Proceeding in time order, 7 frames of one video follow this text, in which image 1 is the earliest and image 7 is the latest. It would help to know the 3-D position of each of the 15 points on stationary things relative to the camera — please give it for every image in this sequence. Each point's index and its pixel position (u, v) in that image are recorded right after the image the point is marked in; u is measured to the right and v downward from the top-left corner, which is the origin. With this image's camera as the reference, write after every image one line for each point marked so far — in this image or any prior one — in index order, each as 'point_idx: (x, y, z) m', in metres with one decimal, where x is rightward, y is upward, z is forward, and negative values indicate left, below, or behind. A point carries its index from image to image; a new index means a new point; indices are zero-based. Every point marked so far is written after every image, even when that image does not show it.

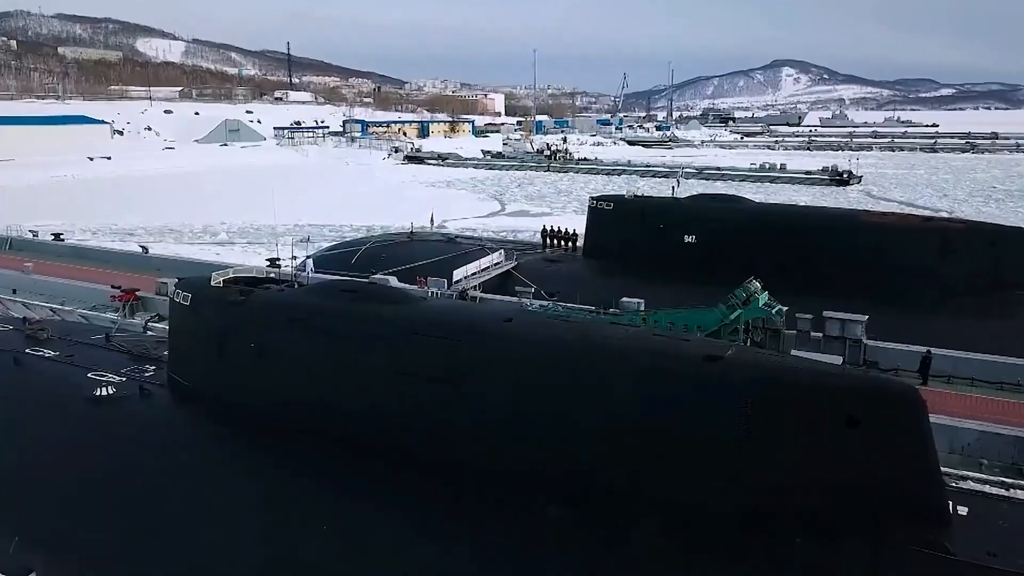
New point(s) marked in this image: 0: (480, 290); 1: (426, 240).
0: (-0.5, -0.1, +13.5) m
1: (-1.8, +1.0, +17.3) m
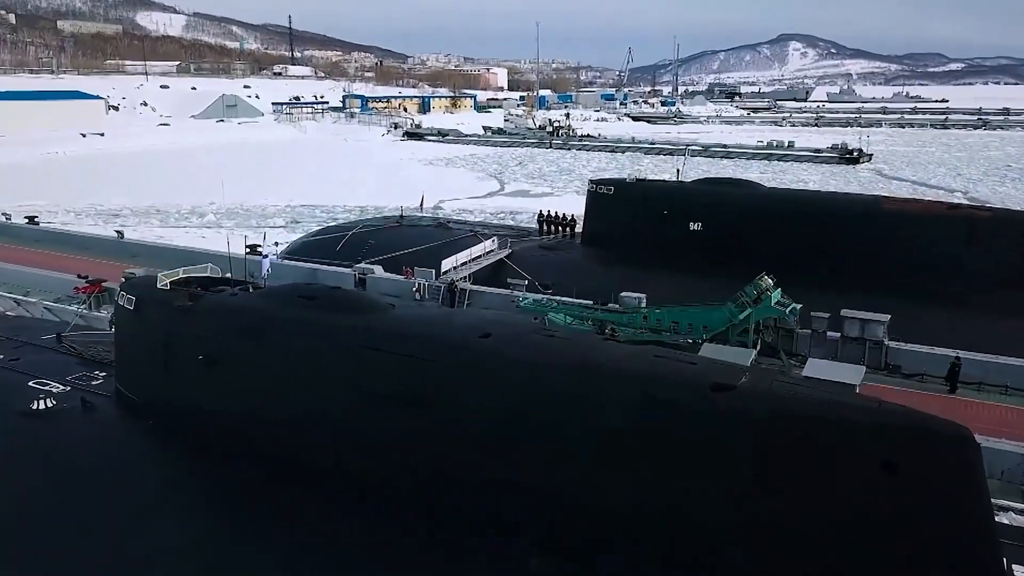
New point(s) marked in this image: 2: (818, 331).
0: (-0.7, +0.1, +12.6) m
1: (-1.9, +1.3, +16.4) m
2: (+3.6, -0.5, +9.7) m
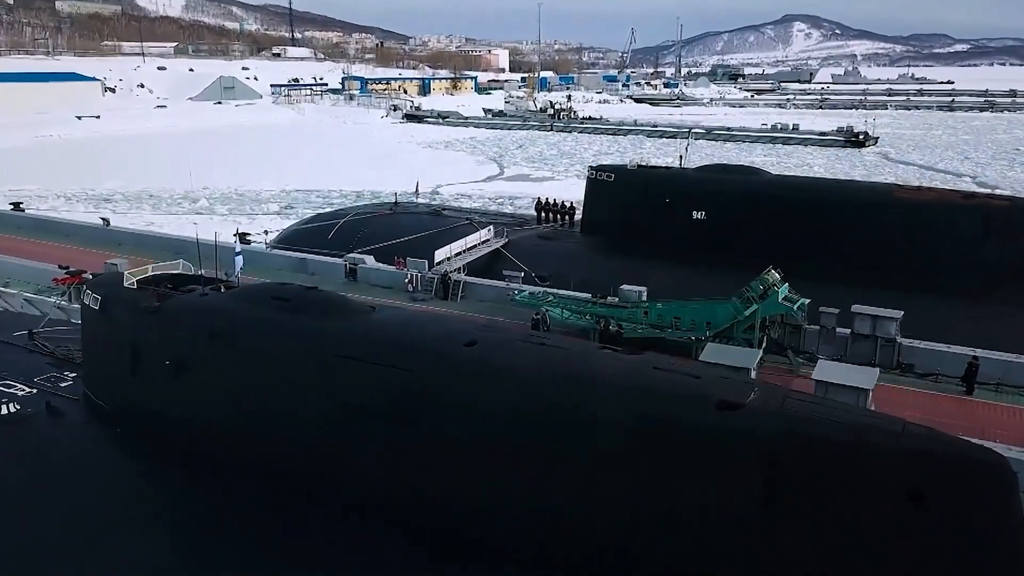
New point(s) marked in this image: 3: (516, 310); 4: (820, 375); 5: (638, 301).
0: (-0.7, +0.2, +12.1) m
1: (-2.0, +1.5, +16.0) m
2: (+3.5, -0.5, +9.2) m
3: (+0.1, -0.3, +11.0) m
4: (+2.7, -0.8, +7.1) m
5: (+1.5, -0.2, +9.8) m
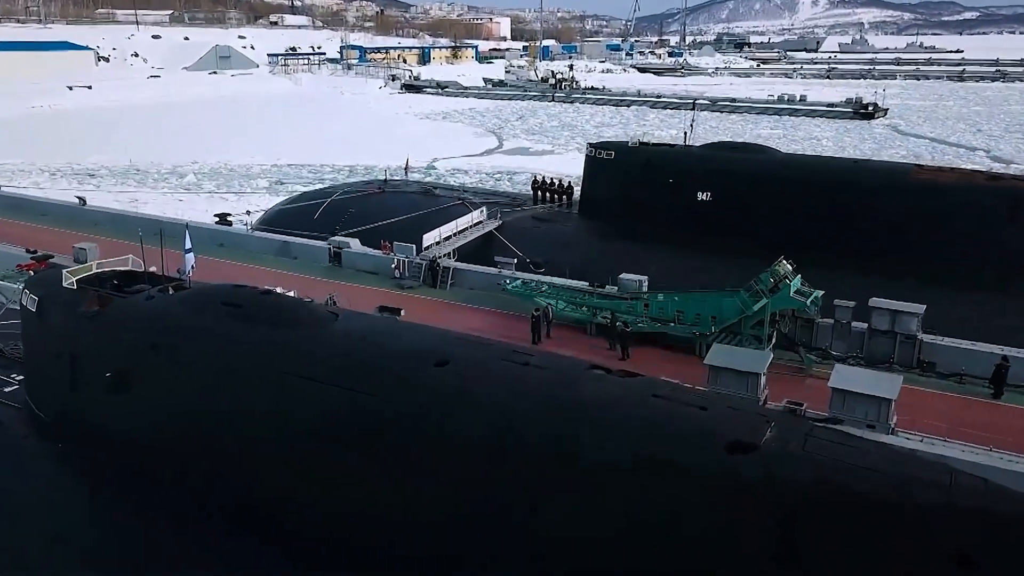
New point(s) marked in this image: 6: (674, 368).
0: (-0.8, +0.4, +11.4) m
1: (-2.1, +1.8, +15.2) m
2: (+3.4, -0.4, +8.5) m
3: (-0.1, -0.2, +10.3) m
4: (+2.6, -0.8, +6.4) m
5: (+1.4, 0.0, +9.1) m
6: (+1.7, -0.8, +8.3) m
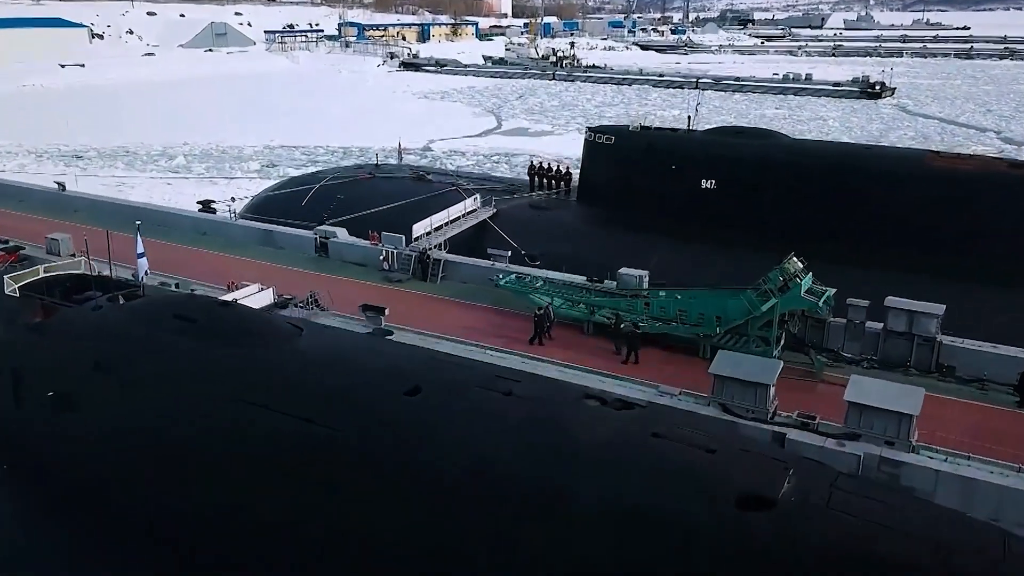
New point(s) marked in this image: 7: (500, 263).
0: (-0.9, +0.5, +10.9) m
1: (-2.2, +2.0, +14.6) m
2: (+3.4, -0.3, +8.0) m
3: (-0.1, -0.1, +9.7) m
4: (+2.5, -0.8, +5.9) m
5: (+1.3, 0.0, +8.6) m
6: (+1.6, -0.8, +7.8) m
7: (-0.2, +0.3, +10.2) m
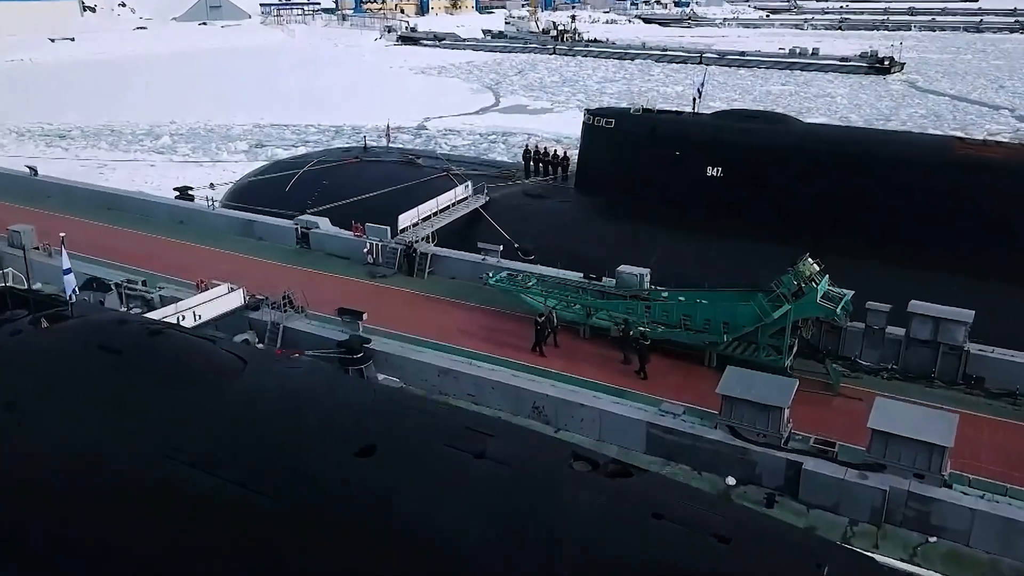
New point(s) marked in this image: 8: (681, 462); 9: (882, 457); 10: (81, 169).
0: (-1.0, +0.6, +10.2) m
1: (-2.2, +2.2, +13.9) m
2: (+3.3, -0.4, +7.3) m
3: (-0.2, -0.1, +9.1) m
4: (+2.4, -0.9, +5.3) m
5: (+1.2, 0.0, +7.9) m
6: (+1.5, -0.8, +7.2) m
7: (-0.3, +0.3, +9.6) m
8: (+1.2, -1.3, +6.0) m
9: (+2.4, -1.1, +5.3) m
10: (-9.7, +2.7, +18.3) m
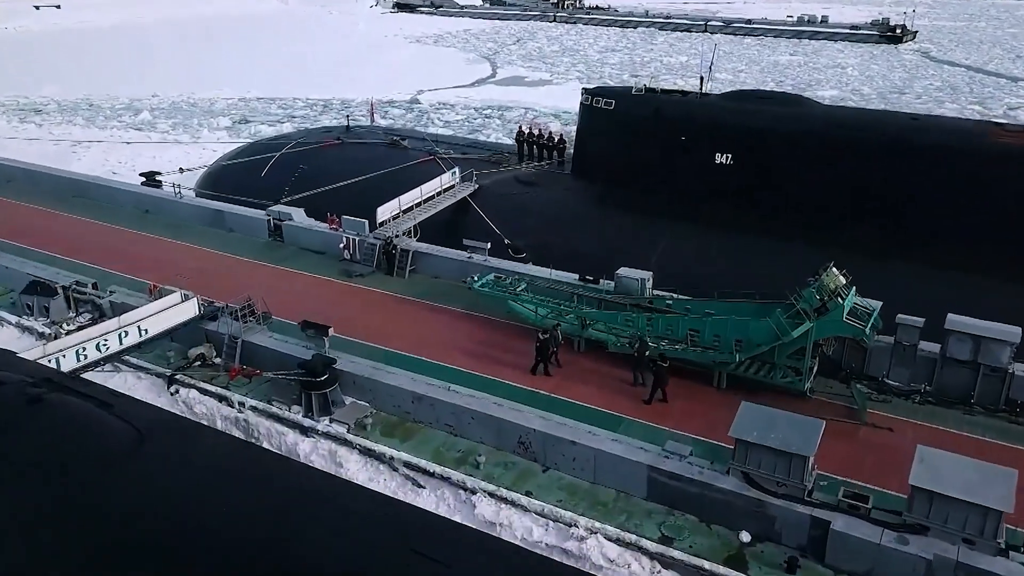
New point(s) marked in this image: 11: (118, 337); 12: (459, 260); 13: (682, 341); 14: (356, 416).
0: (-1.1, +0.6, +9.4) m
1: (-2.4, +2.3, +13.0) m
2: (+3.1, -0.5, +6.5) m
3: (-0.3, -0.1, +8.3) m
4: (+2.2, -1.1, +4.5) m
5: (+1.1, -0.1, +7.1) m
6: (+1.4, -0.9, +6.4) m
7: (-0.4, +0.3, +8.7) m
8: (+1.1, -1.4, +5.2) m
9: (+2.3, -1.3, +4.5) m
10: (-9.8, +3.0, +17.3) m
11: (-3.1, -0.4, +6.5) m
12: (-0.6, +0.3, +8.7) m
13: (+1.4, -0.4, +6.7) m
14: (-1.2, -1.0, +6.3) m
